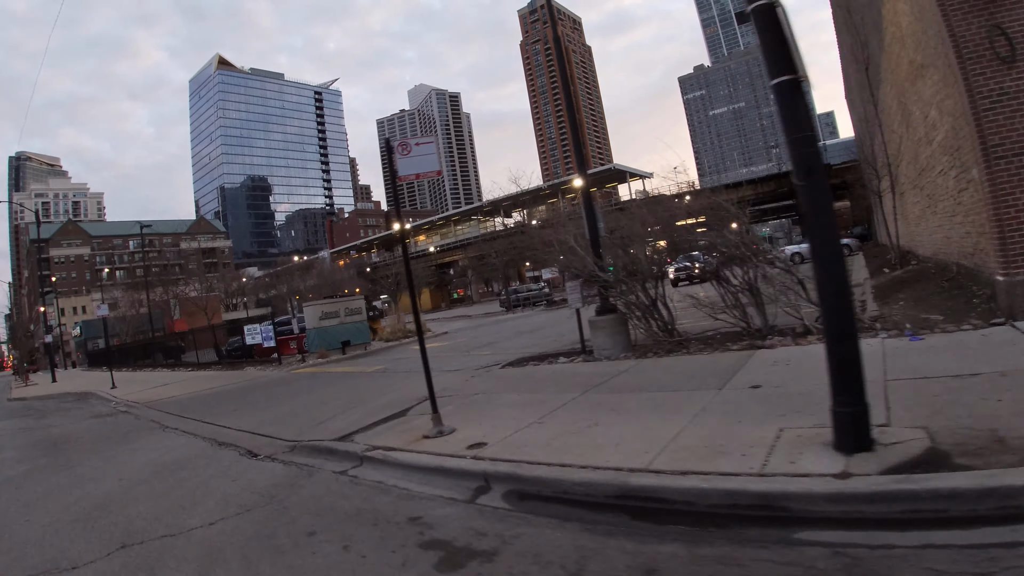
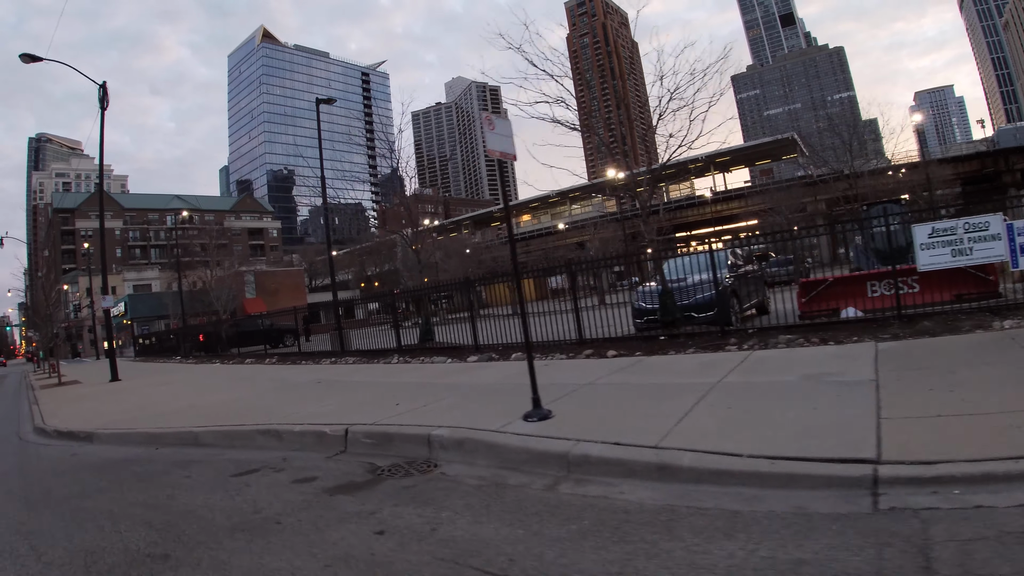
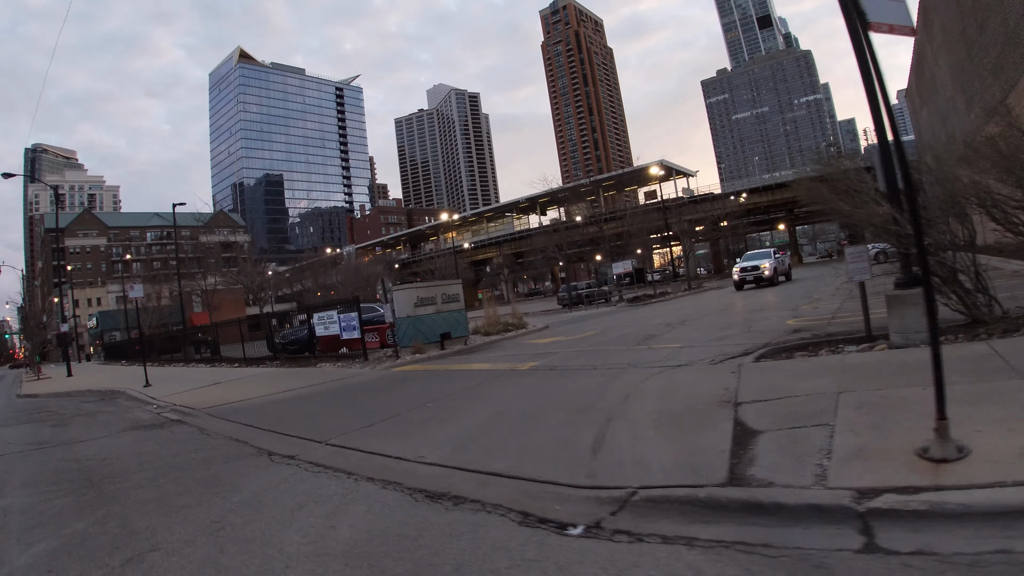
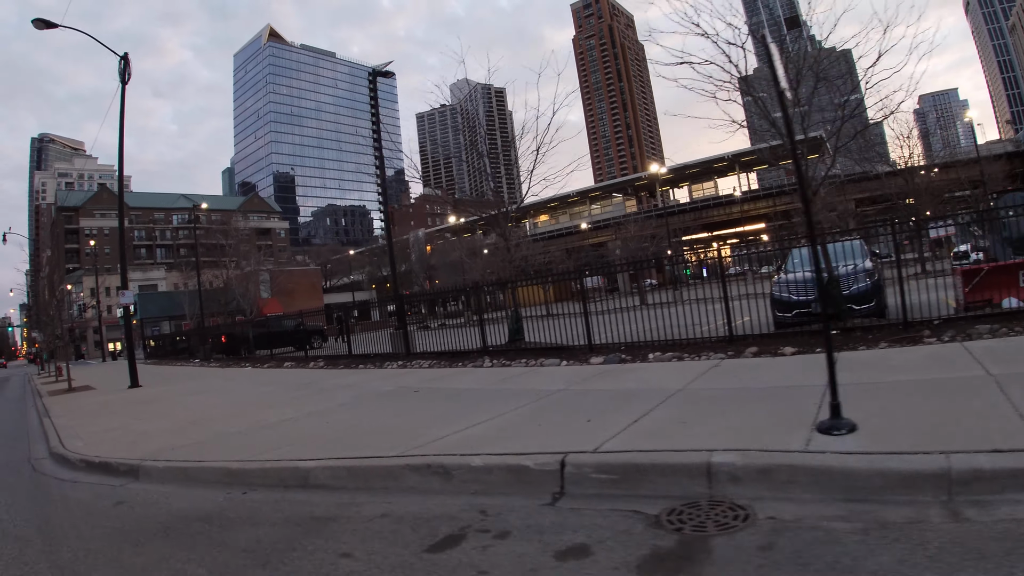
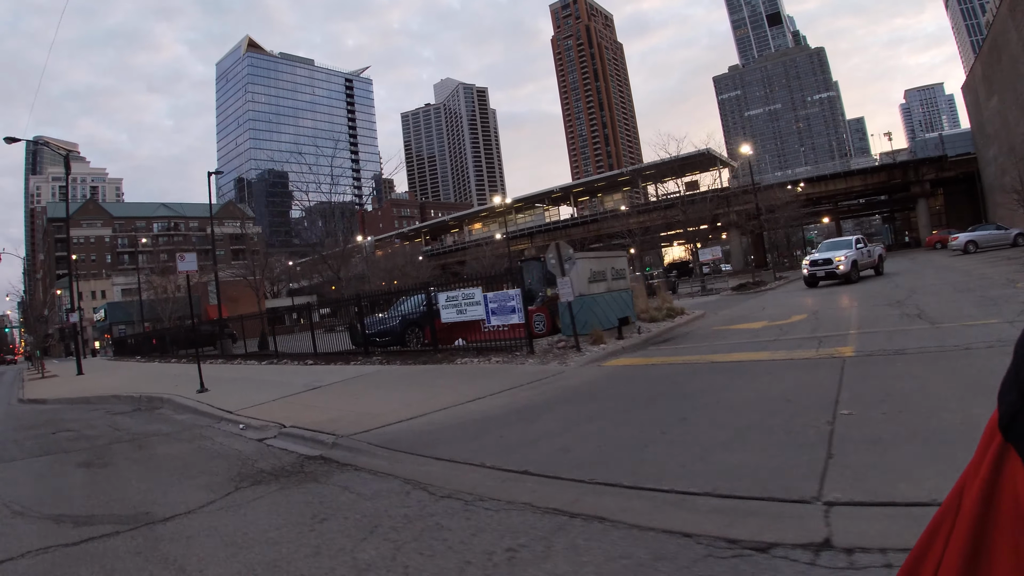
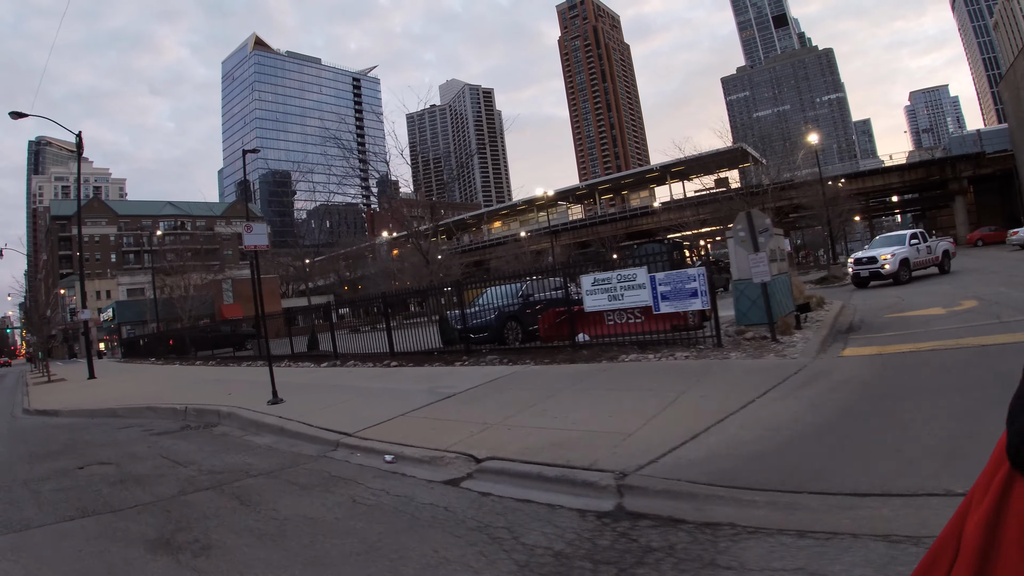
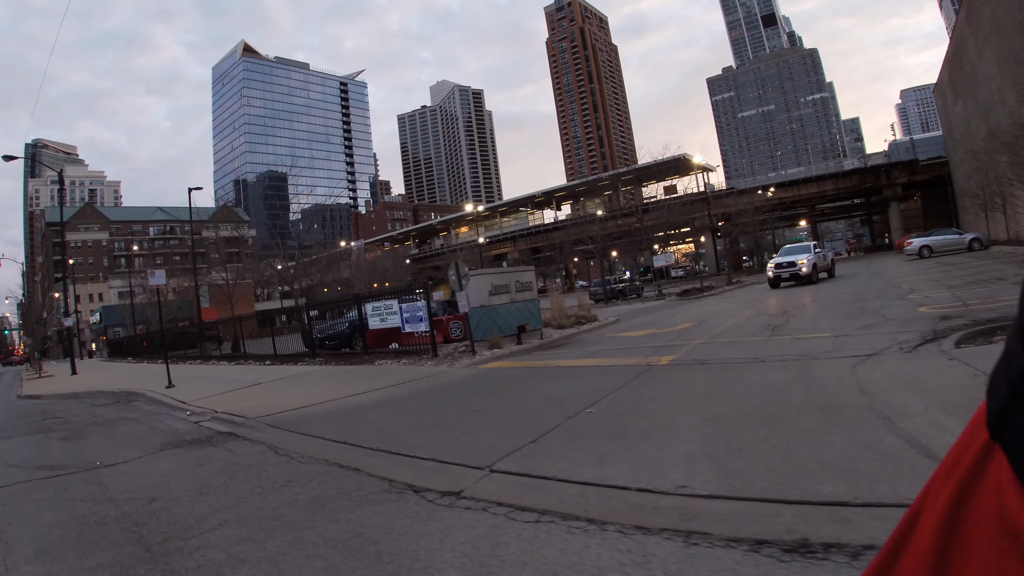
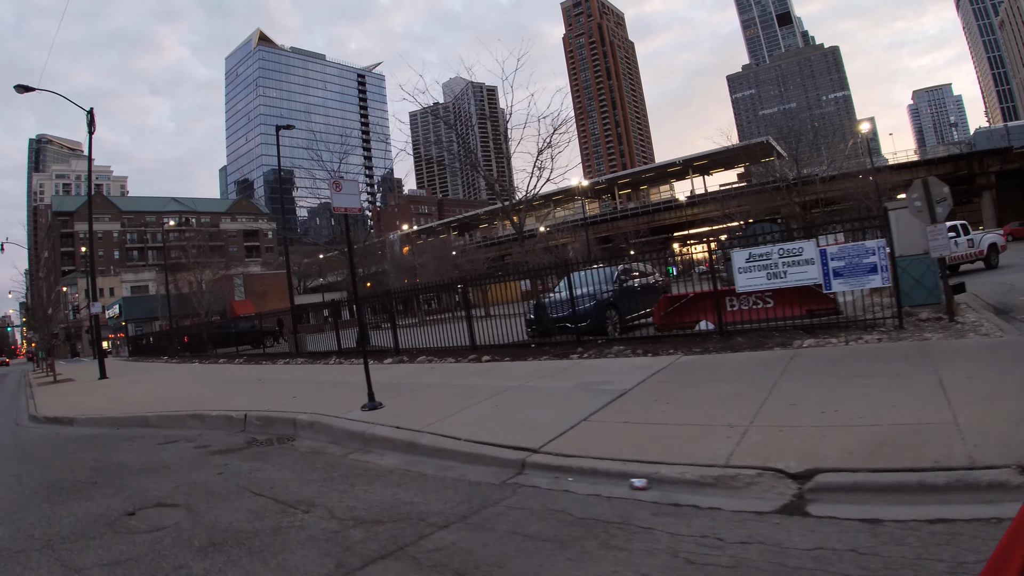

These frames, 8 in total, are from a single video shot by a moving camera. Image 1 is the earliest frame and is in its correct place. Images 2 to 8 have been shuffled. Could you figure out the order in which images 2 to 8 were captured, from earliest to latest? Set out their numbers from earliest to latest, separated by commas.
3, 7, 5, 6, 8, 2, 4
